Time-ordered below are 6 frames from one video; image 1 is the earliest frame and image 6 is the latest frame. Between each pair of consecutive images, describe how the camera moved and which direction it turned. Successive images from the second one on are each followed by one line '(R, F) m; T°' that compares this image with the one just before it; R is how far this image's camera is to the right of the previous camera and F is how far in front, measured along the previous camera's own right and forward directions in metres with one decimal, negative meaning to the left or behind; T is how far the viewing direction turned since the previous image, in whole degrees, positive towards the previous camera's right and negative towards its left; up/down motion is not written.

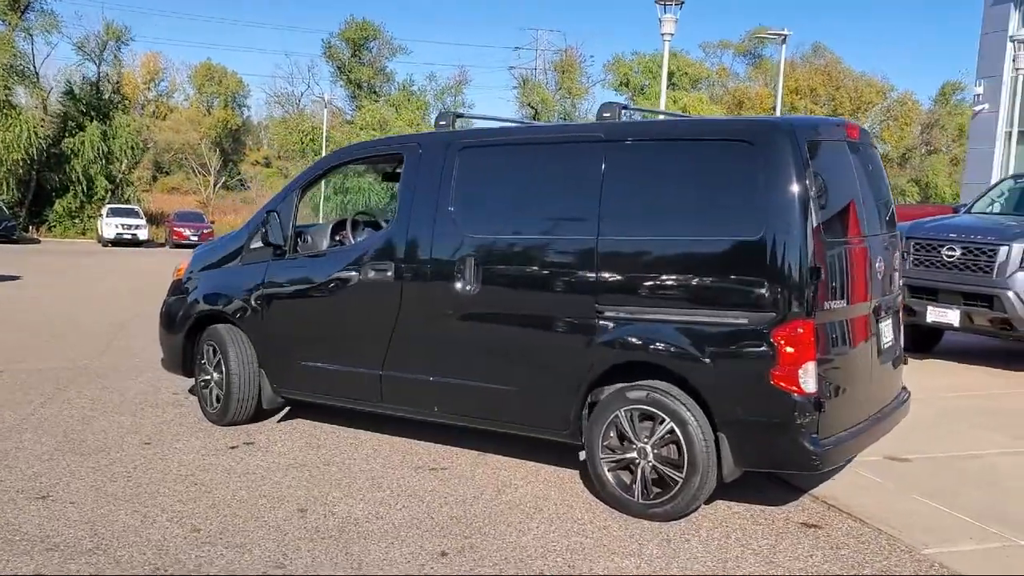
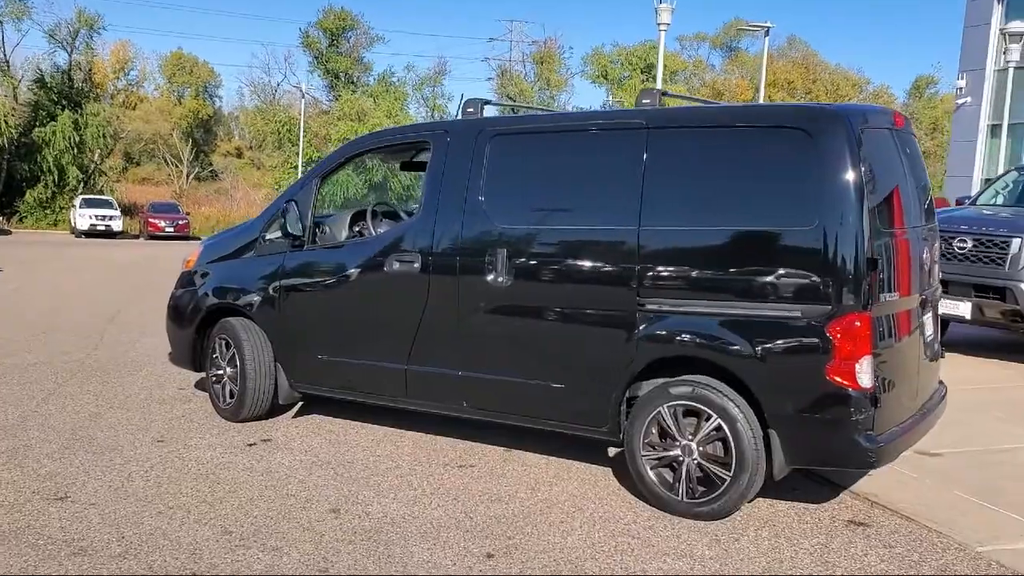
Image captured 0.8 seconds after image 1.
(-0.3, +0.2) m; +2°
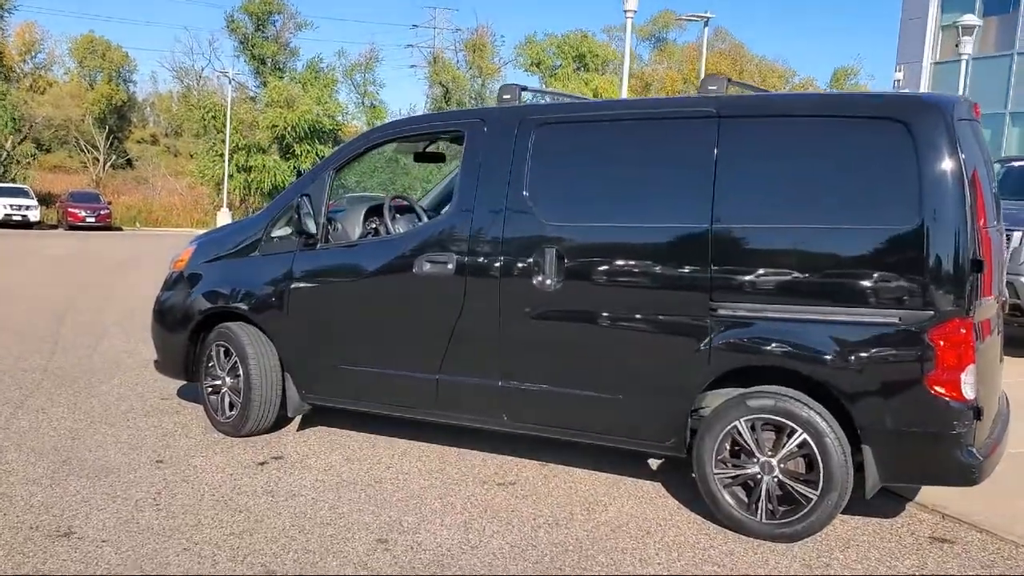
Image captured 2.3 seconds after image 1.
(-0.6, +0.4) m; +5°
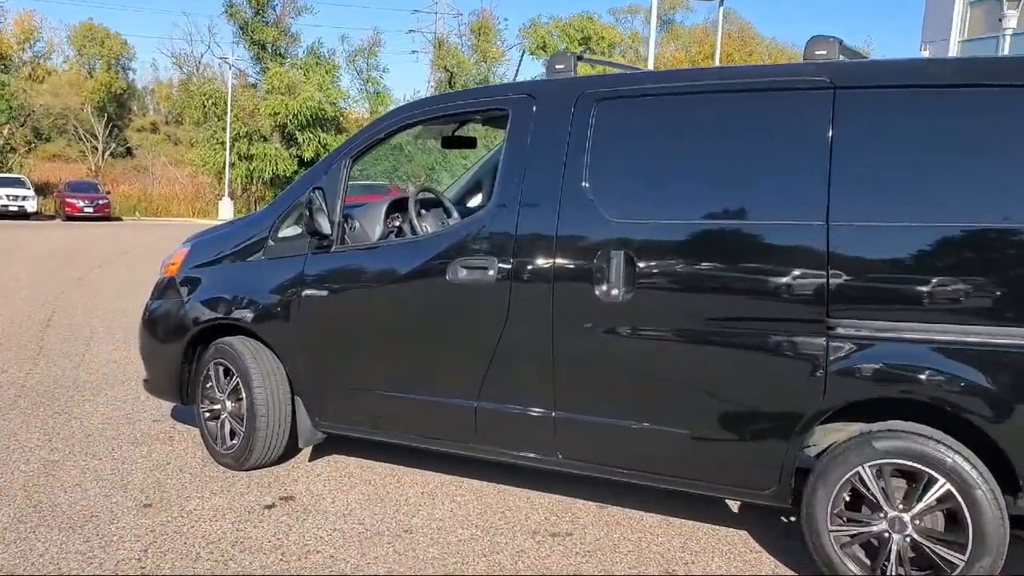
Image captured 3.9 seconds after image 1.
(-0.2, +0.8) m; 0°
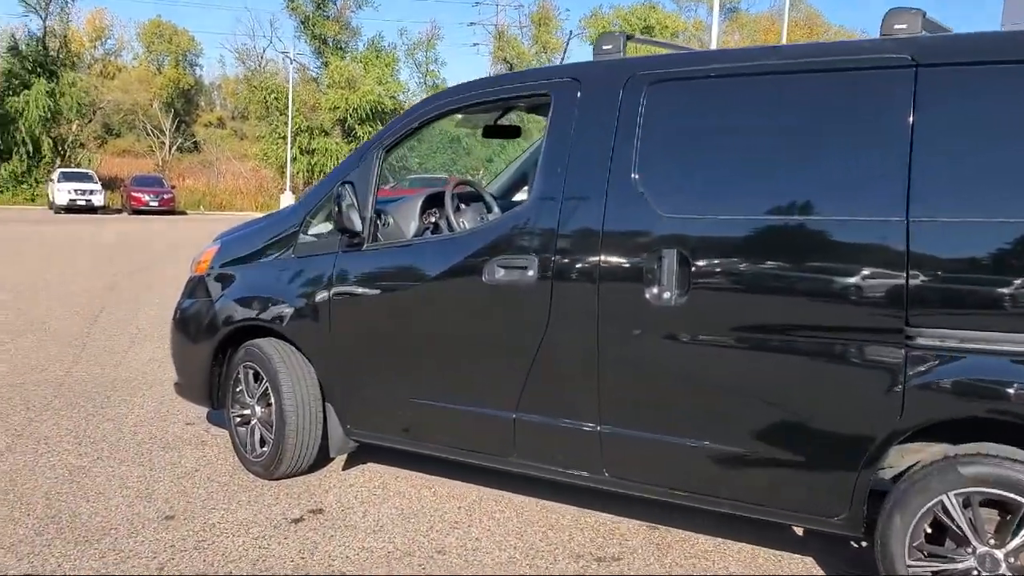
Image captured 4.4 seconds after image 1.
(+0.1, +0.3) m; -4°
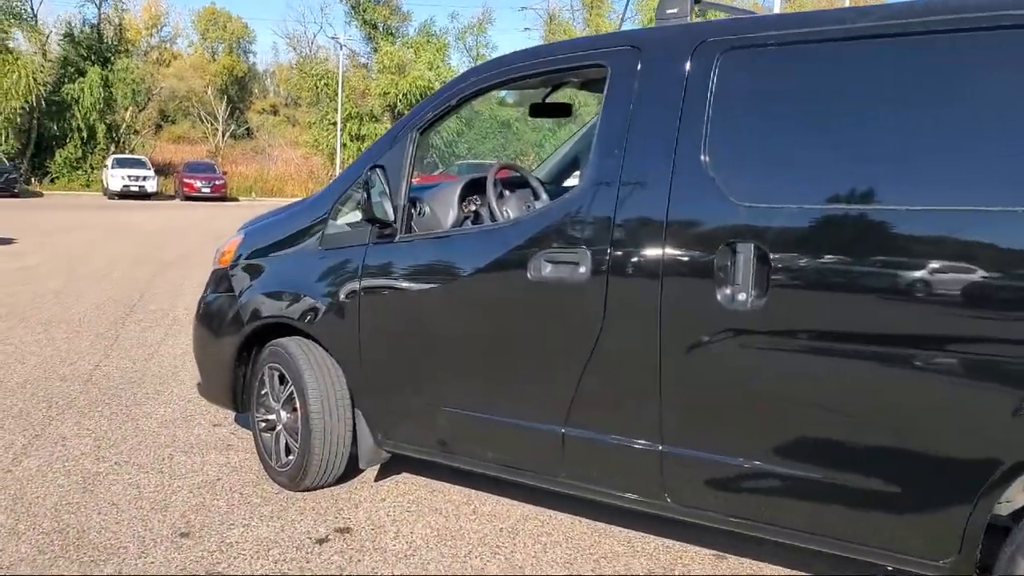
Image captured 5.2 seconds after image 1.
(0.0, +0.4) m; -3°
